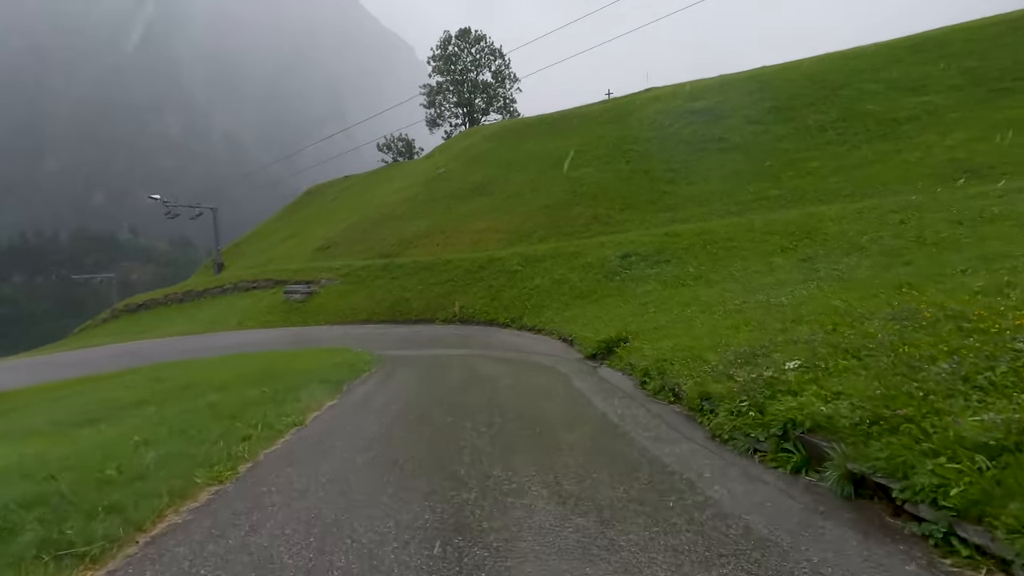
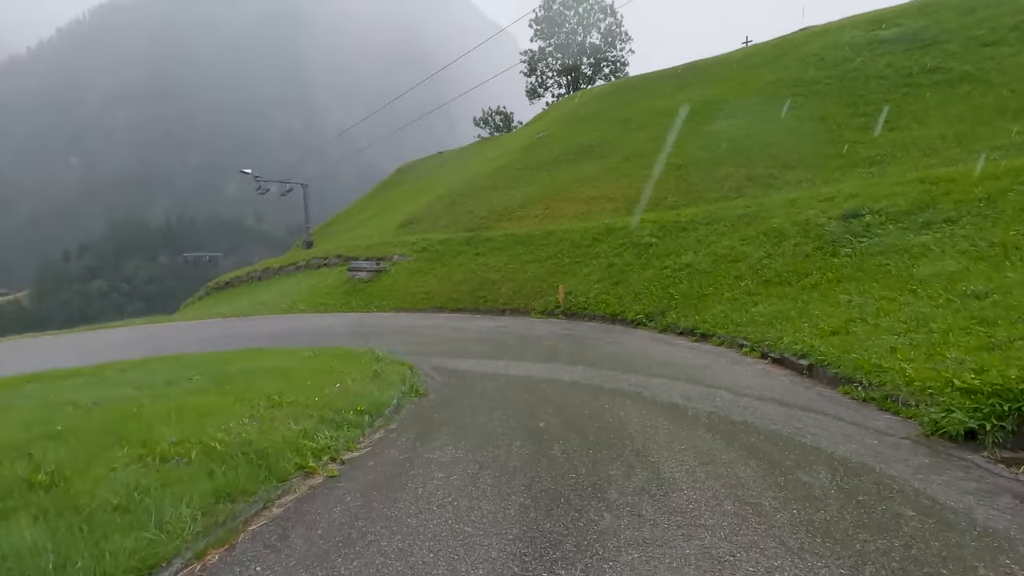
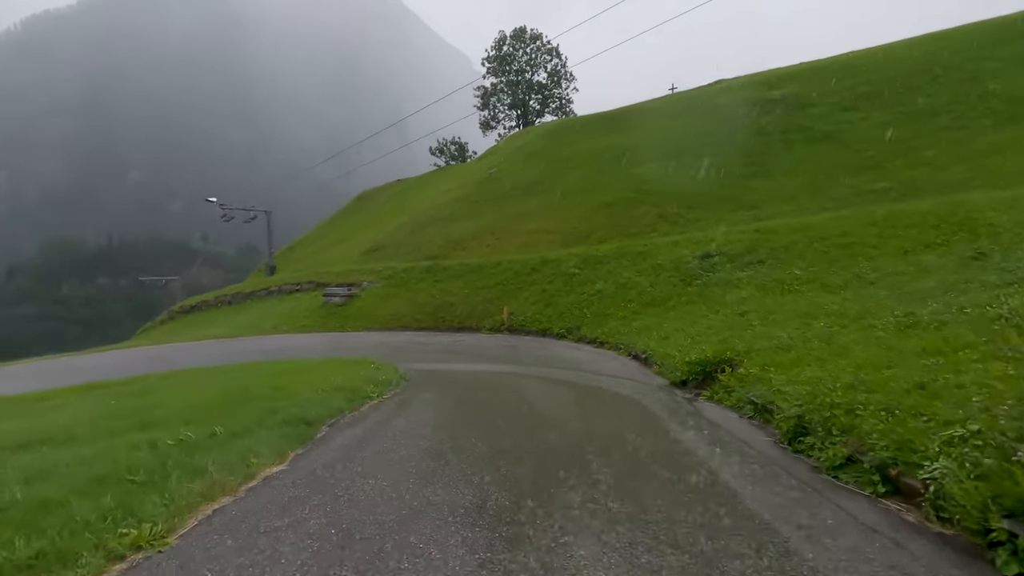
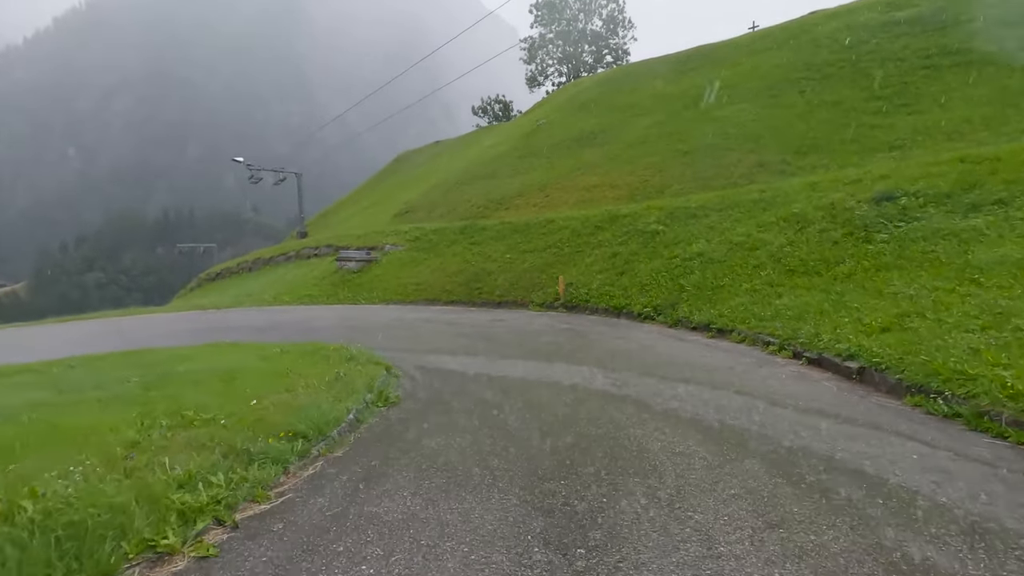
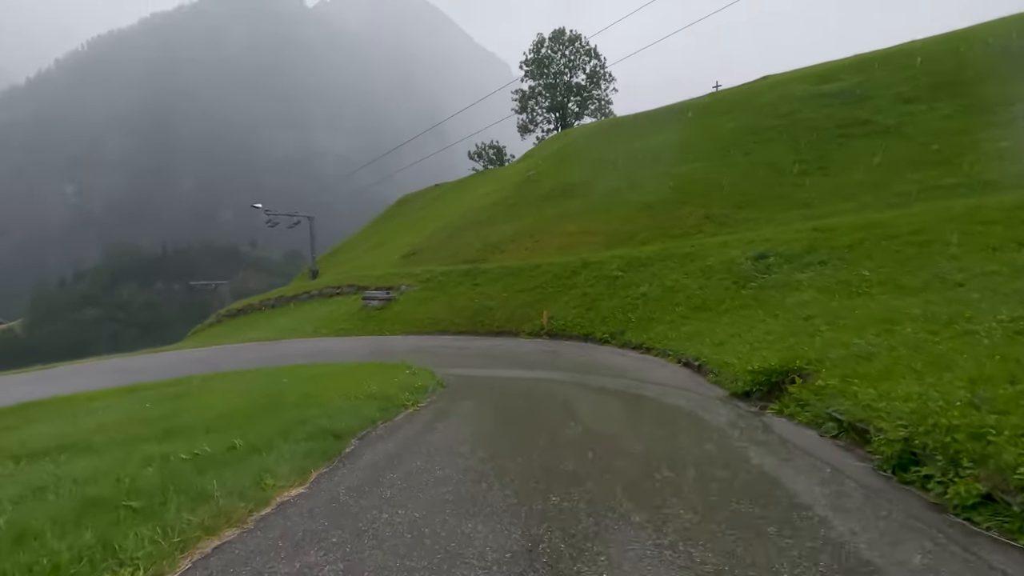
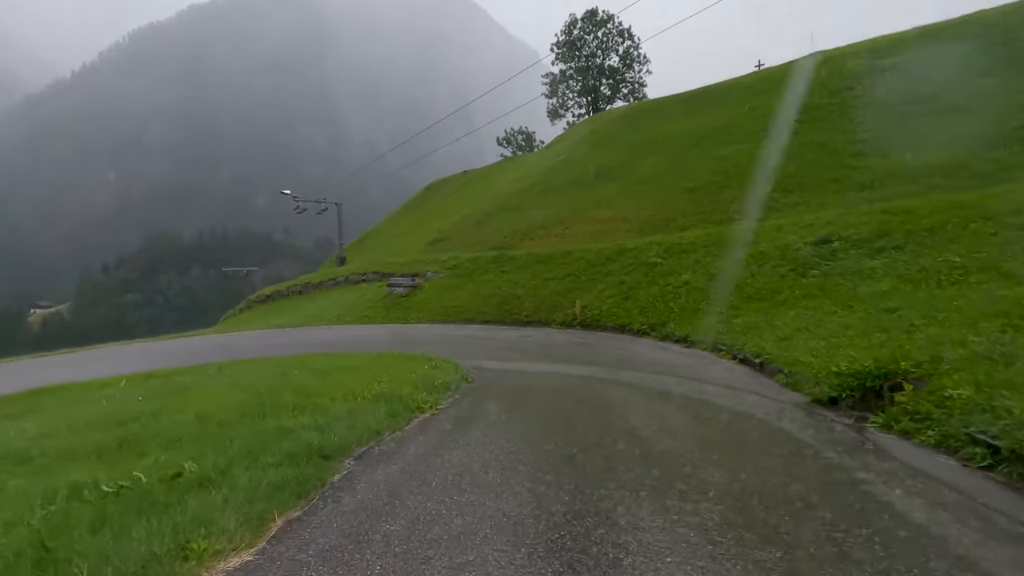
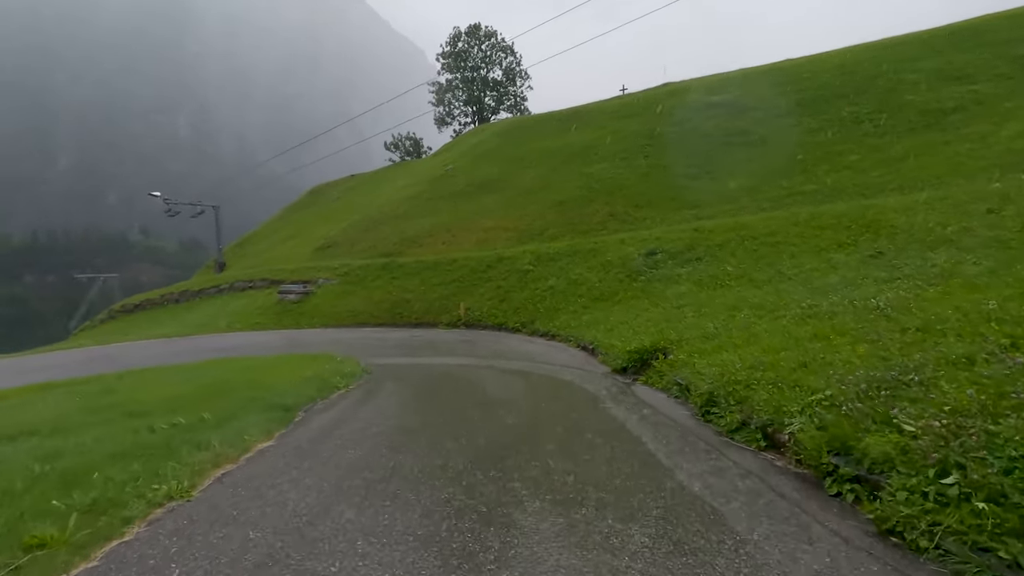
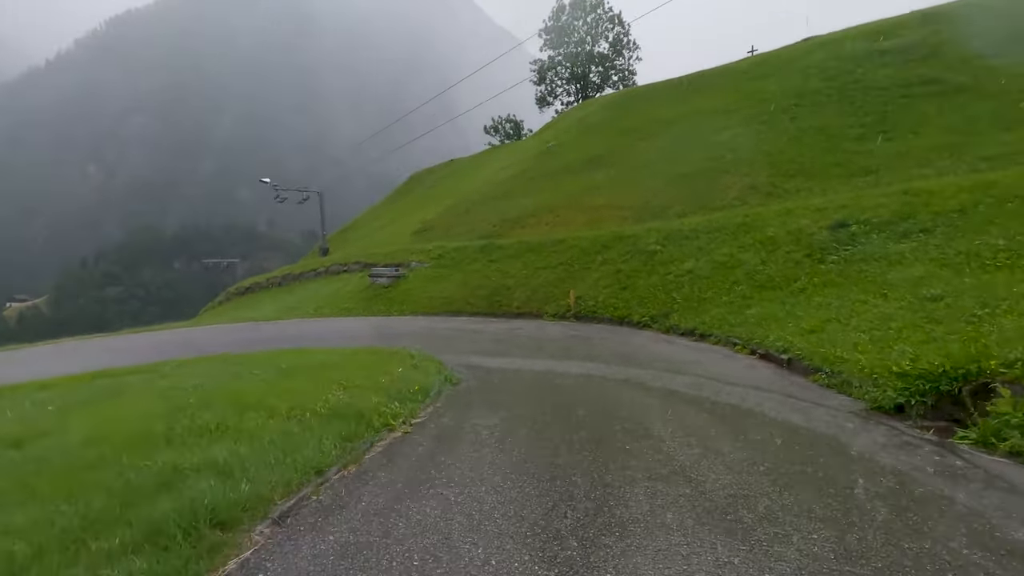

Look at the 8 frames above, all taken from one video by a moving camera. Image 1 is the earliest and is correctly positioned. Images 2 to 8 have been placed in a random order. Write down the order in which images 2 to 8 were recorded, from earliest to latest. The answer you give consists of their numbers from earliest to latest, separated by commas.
7, 3, 5, 6, 8, 2, 4
